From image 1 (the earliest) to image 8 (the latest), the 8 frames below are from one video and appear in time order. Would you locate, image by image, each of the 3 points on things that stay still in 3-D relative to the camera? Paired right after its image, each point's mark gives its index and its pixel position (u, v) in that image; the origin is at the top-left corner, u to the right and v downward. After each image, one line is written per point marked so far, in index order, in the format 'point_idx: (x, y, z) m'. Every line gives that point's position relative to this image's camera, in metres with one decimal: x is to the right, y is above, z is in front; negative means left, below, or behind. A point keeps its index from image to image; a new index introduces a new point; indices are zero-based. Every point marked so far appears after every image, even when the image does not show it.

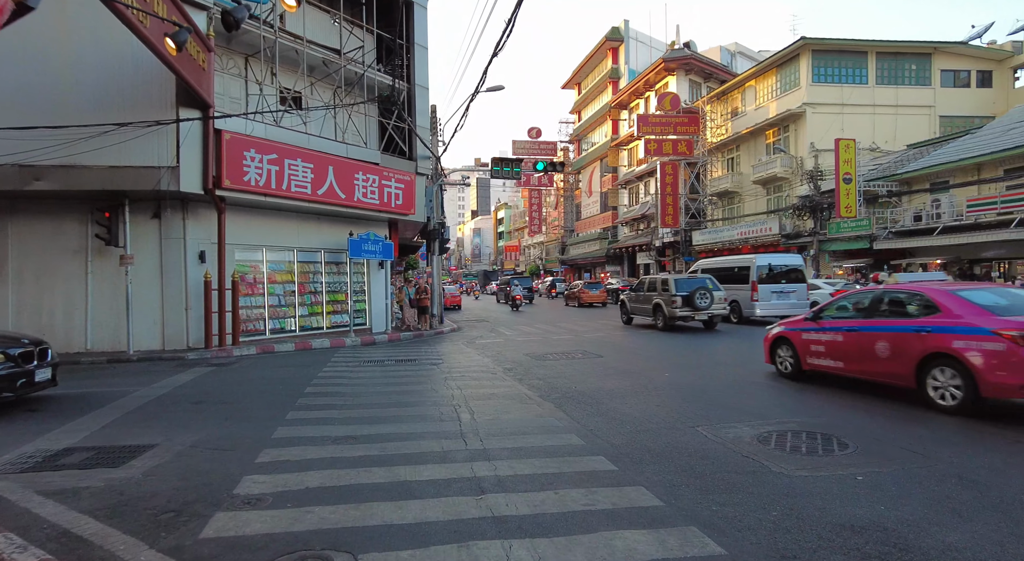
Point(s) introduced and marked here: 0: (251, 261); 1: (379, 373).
0: (-7.0, +0.5, +15.5) m
1: (-2.7, -1.8, +11.7) m
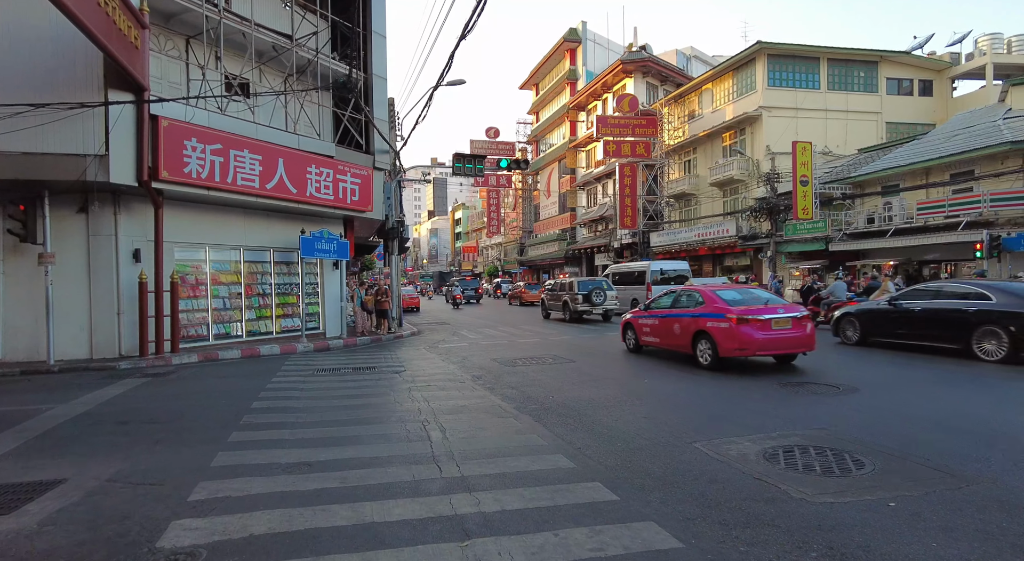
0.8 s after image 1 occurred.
0: (-7.9, +0.5, +14.2) m
1: (-3.3, -1.9, +10.7) m
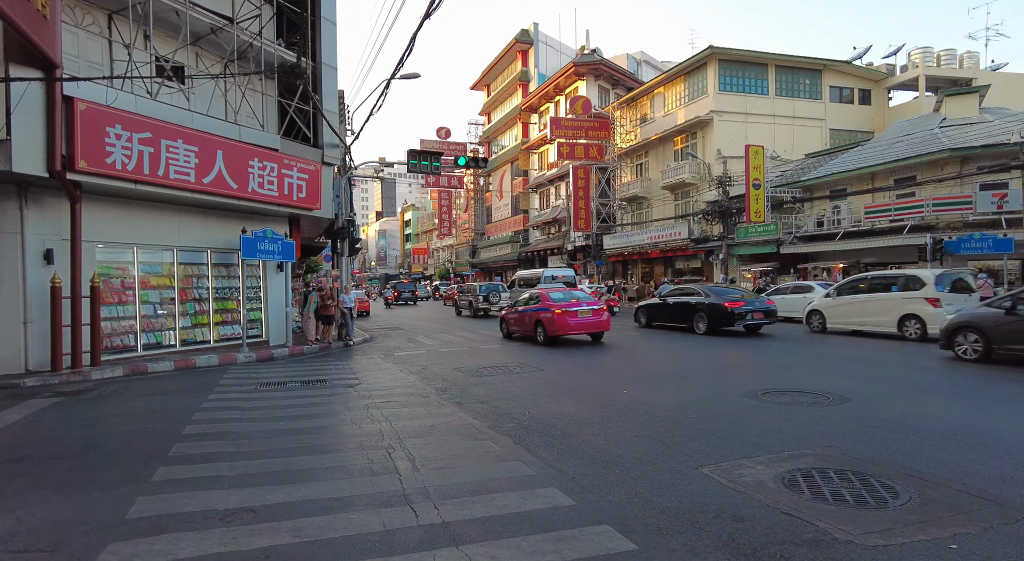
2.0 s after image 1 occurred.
0: (-8.8, +0.4, +12.7) m
1: (-3.9, -1.9, +9.6) m
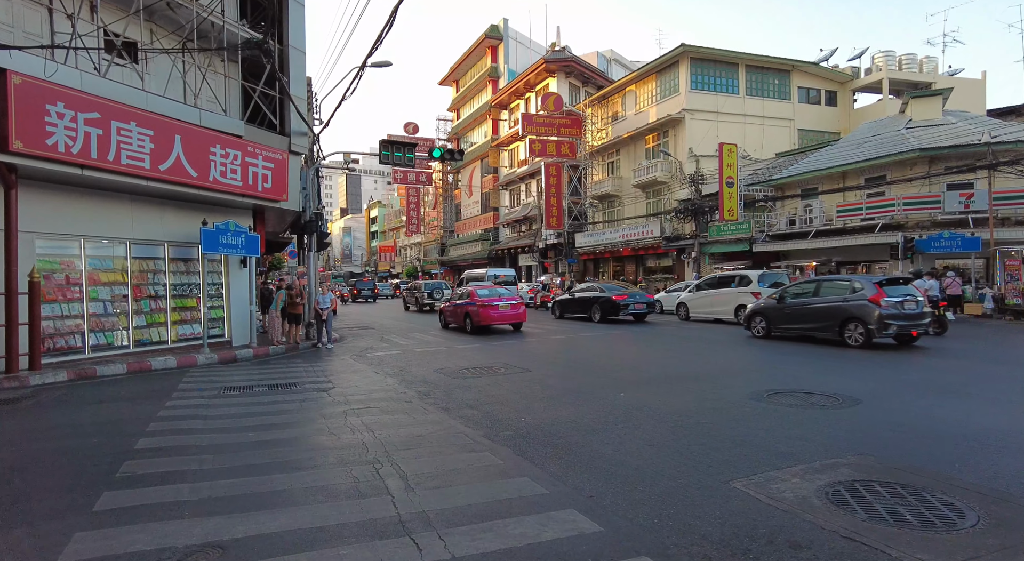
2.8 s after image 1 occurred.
0: (-9.1, +0.5, +11.5) m
1: (-4.0, -1.8, +8.8) m
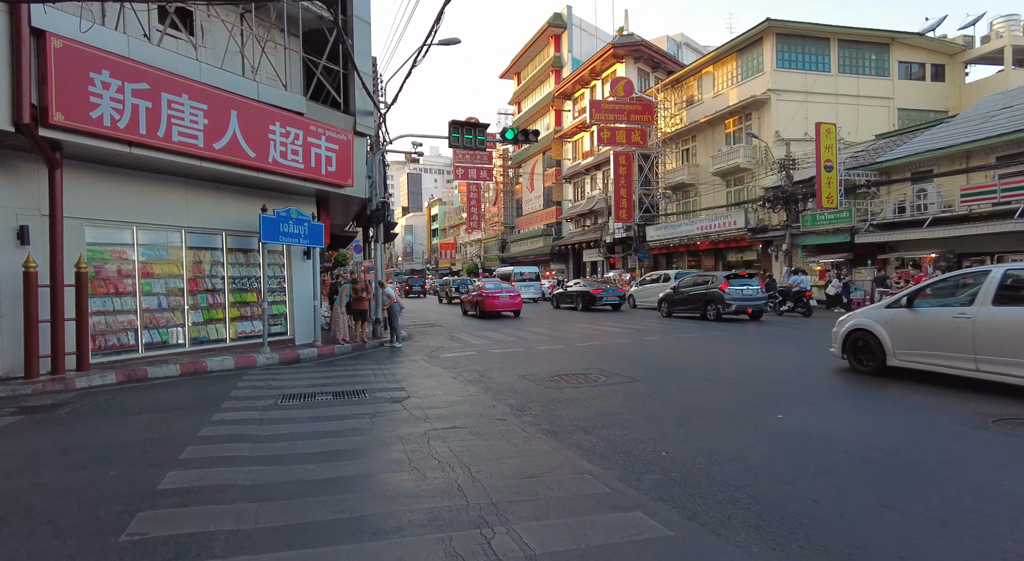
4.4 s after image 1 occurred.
0: (-7.3, +0.6, +10.5) m
1: (-2.6, -1.7, +7.3) m
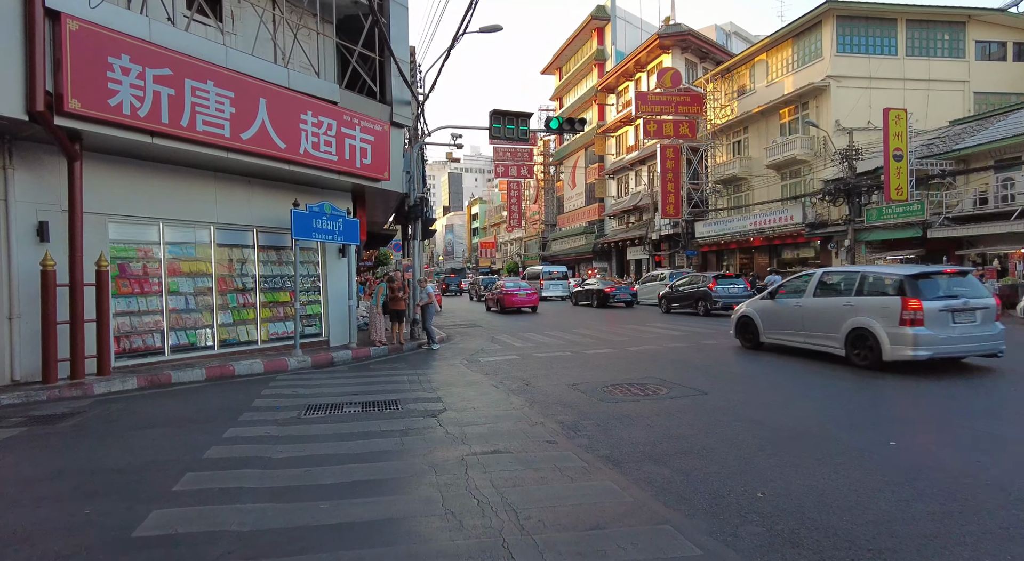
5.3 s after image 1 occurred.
0: (-6.5, +0.7, +10.0) m
1: (-2.0, -1.7, +6.5) m
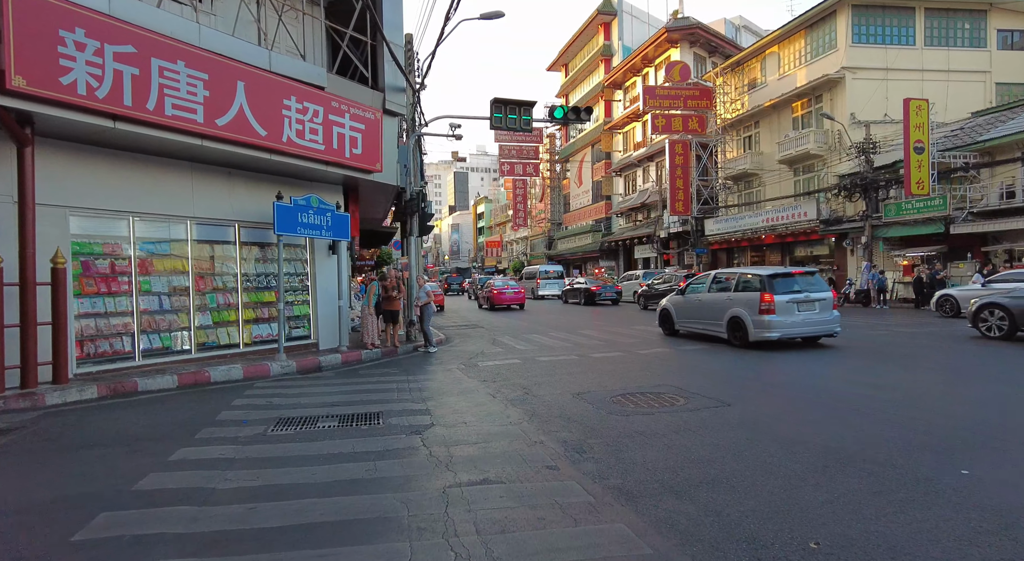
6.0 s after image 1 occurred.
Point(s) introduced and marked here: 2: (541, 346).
0: (-6.5, +0.7, +9.2) m
1: (-2.1, -1.7, +5.6) m
2: (+0.6, -1.6, +13.6) m
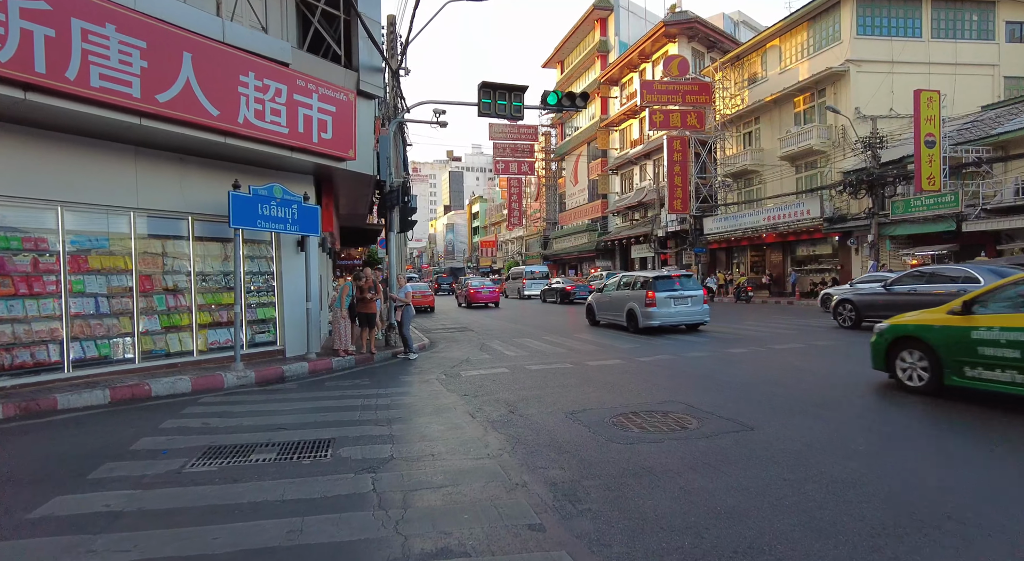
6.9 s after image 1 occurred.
0: (-6.8, +0.7, +8.0) m
1: (-2.3, -1.6, +4.4) m
2: (+0.4, -1.5, +12.4) m
